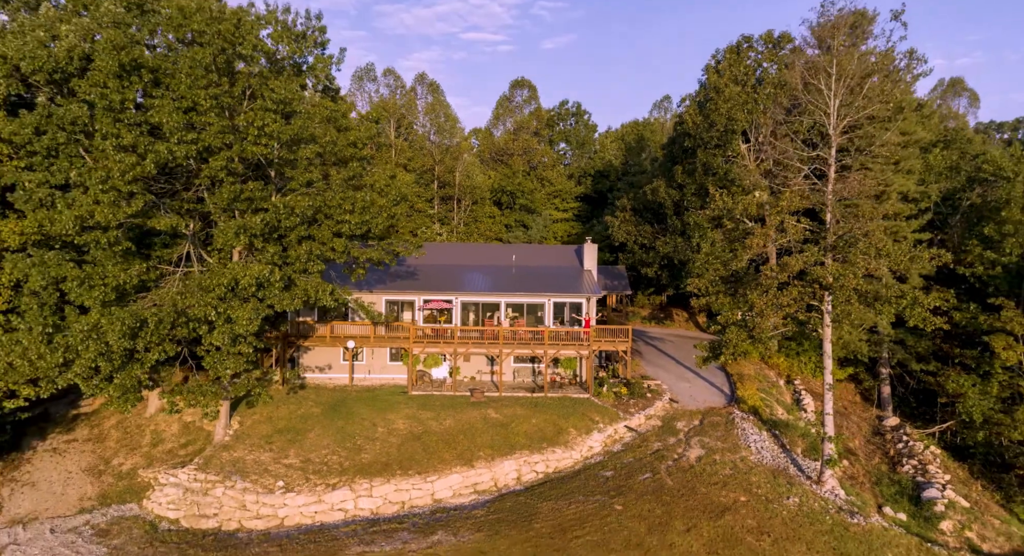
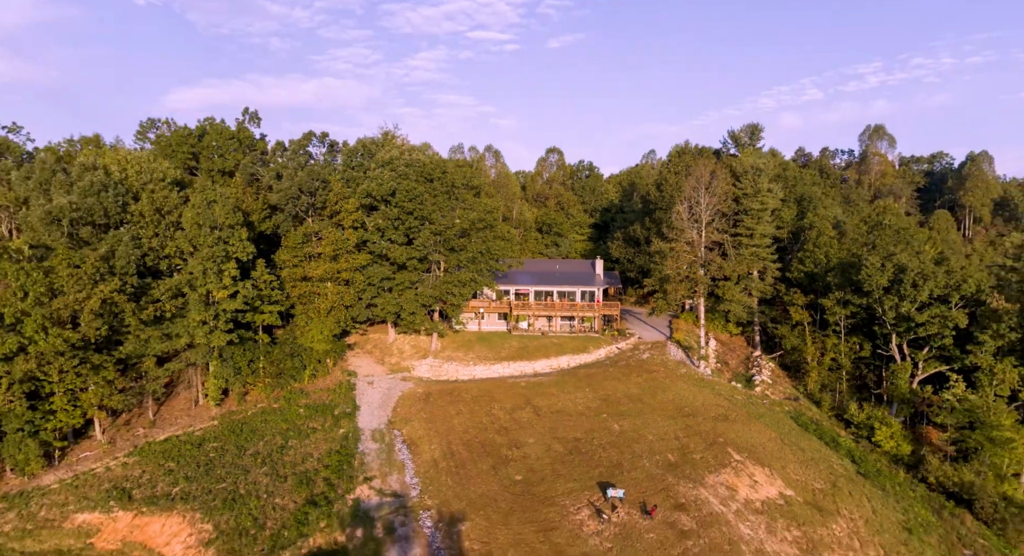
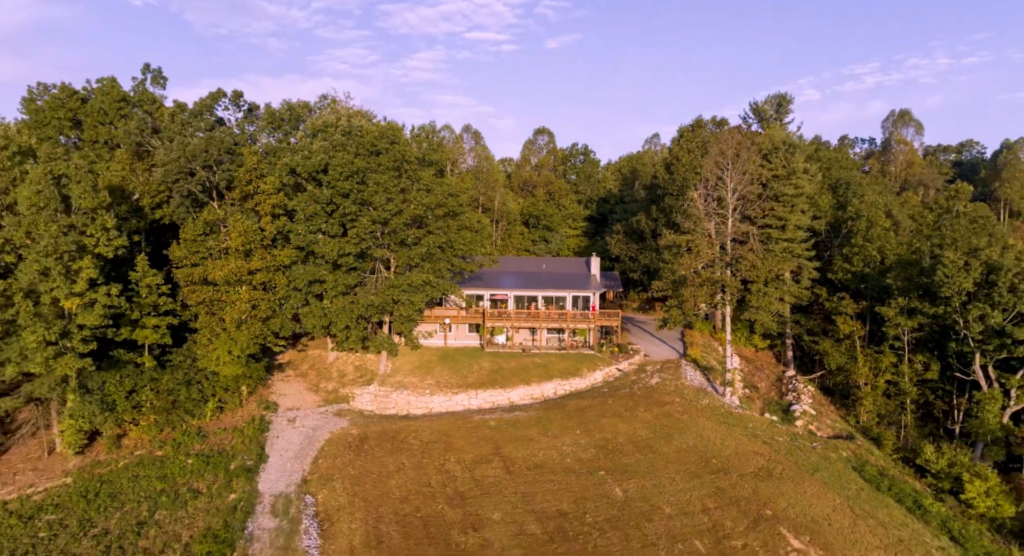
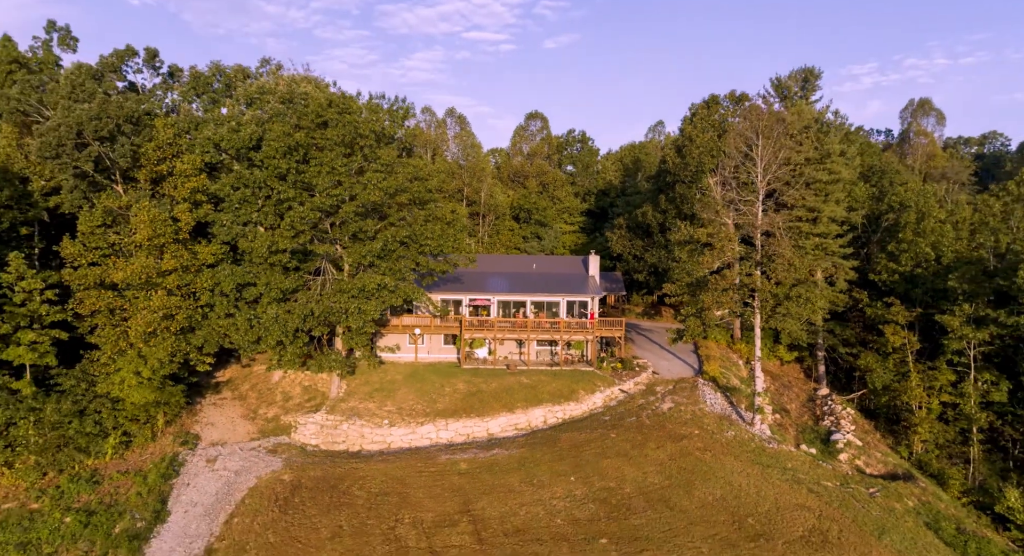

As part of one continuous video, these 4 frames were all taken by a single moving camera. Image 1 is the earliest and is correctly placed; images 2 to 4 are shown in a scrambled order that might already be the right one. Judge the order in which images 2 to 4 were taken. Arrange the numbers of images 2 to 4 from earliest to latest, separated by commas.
4, 3, 2
